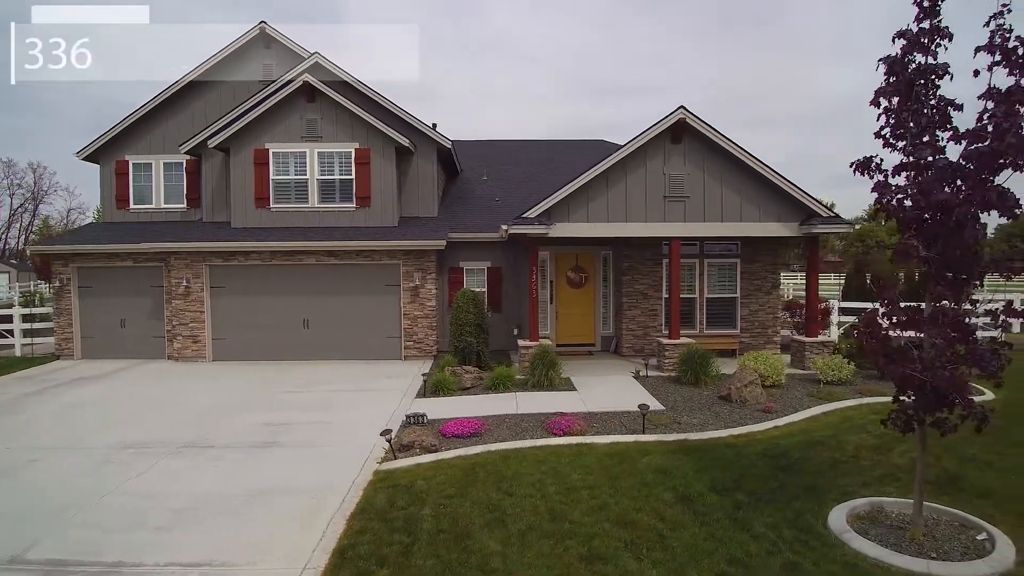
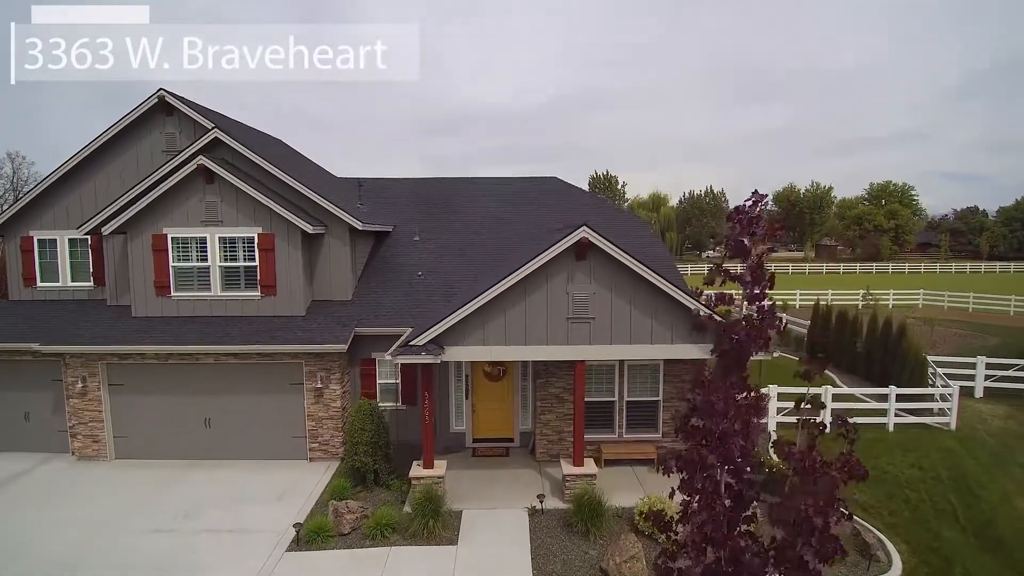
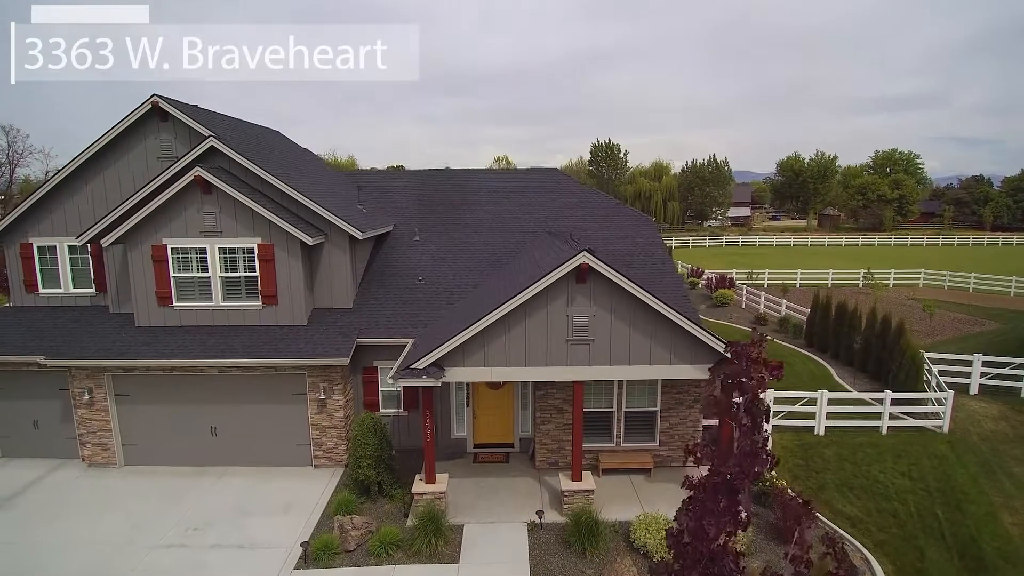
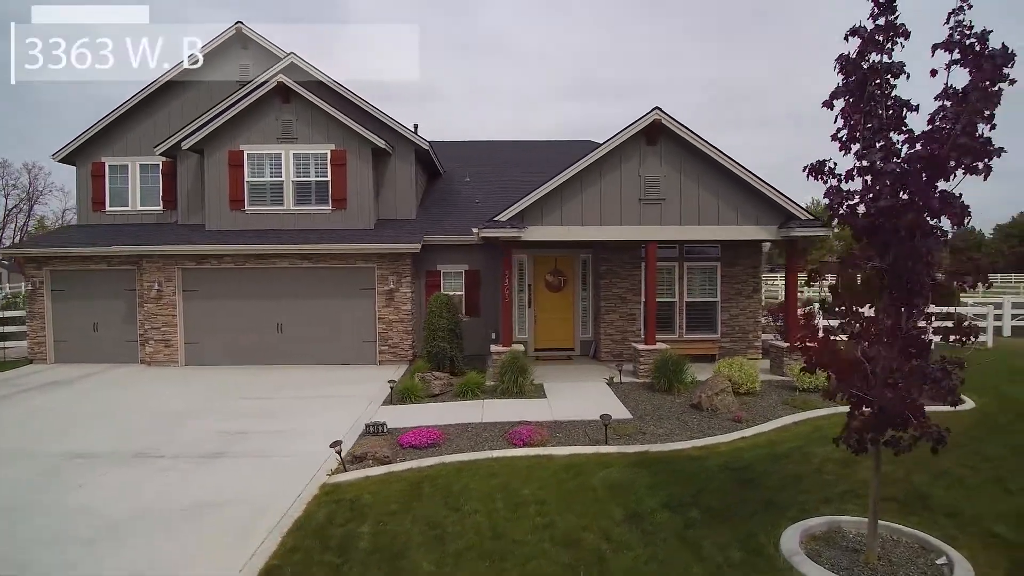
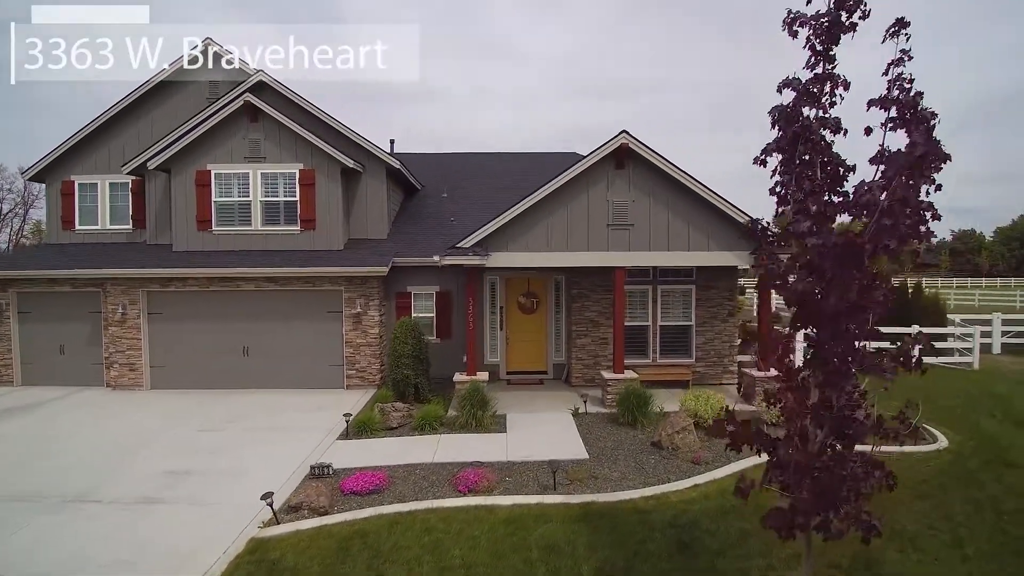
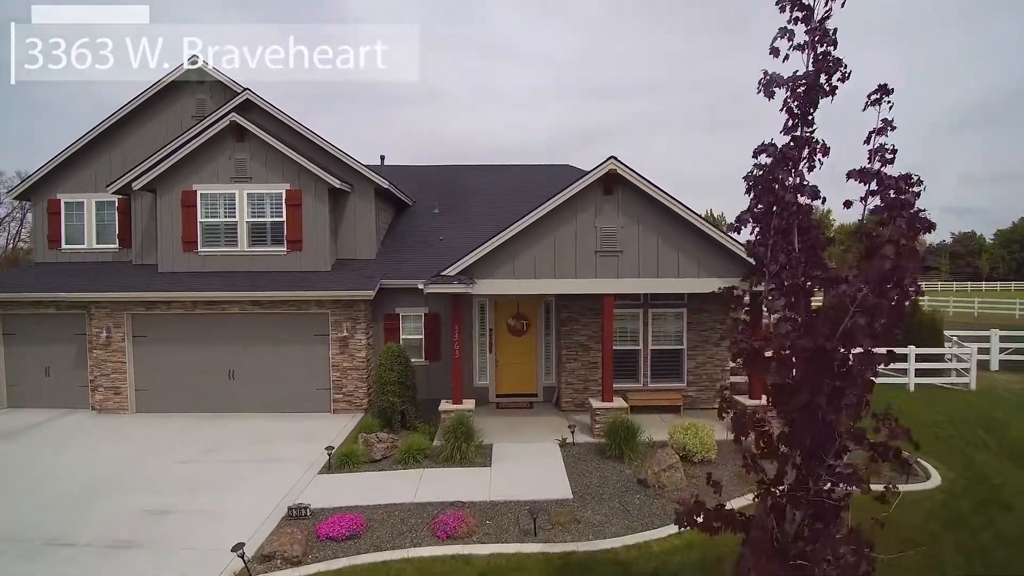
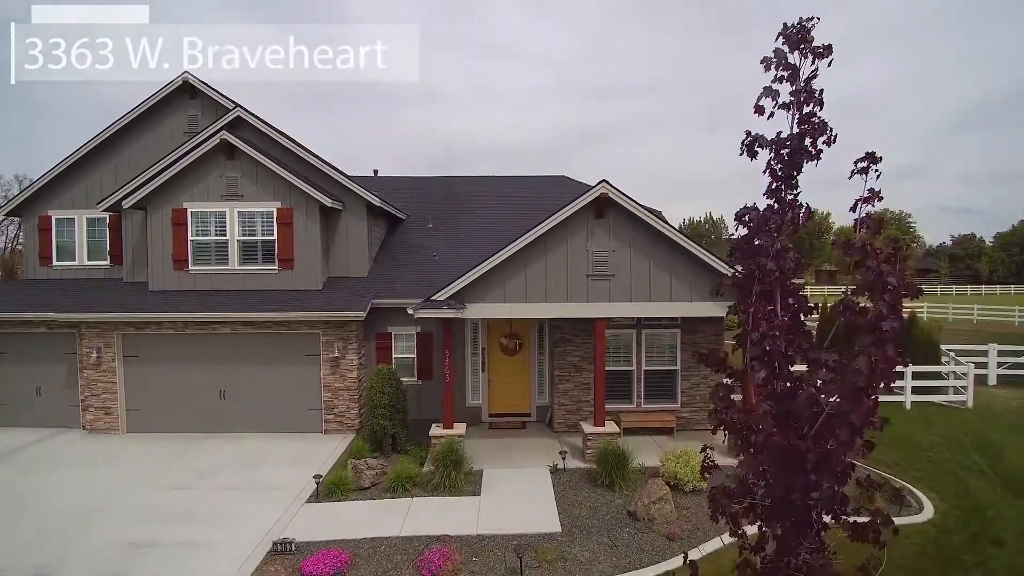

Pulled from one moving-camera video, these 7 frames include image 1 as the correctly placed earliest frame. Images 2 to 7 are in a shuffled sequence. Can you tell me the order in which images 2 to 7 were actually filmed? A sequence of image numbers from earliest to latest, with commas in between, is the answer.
4, 5, 6, 7, 2, 3
